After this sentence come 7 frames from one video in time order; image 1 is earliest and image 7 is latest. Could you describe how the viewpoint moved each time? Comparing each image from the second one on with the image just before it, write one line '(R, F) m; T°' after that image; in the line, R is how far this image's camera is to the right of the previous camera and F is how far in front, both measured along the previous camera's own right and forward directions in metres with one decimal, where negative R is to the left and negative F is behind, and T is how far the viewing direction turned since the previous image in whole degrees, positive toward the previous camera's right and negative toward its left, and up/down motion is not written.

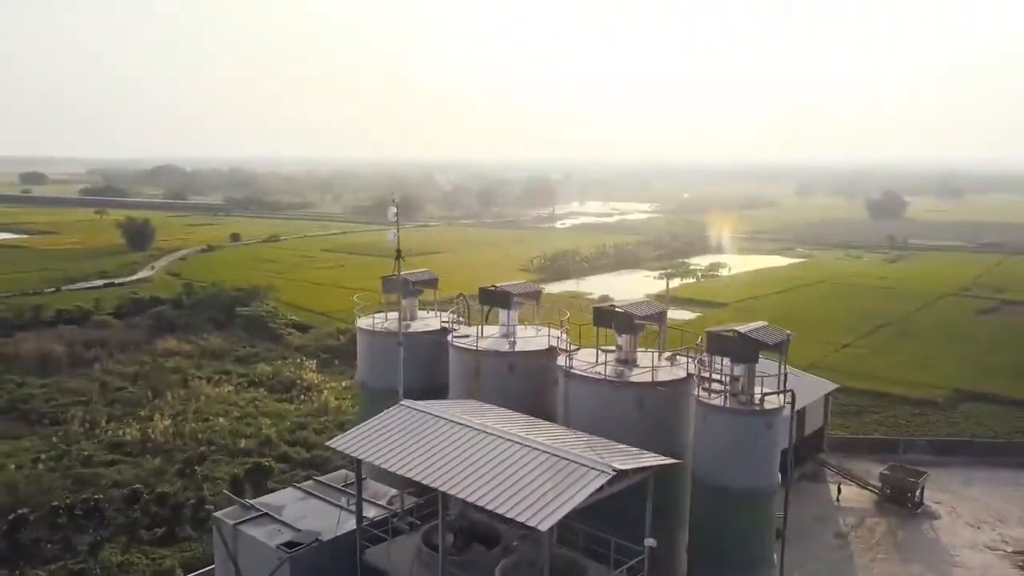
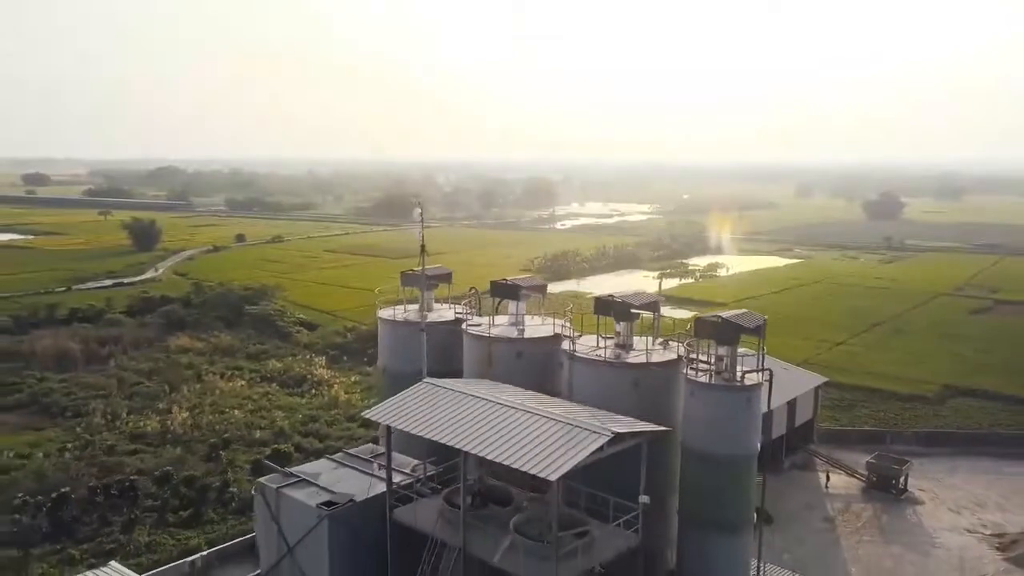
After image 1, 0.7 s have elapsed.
(-0.1, -1.0) m; 0°
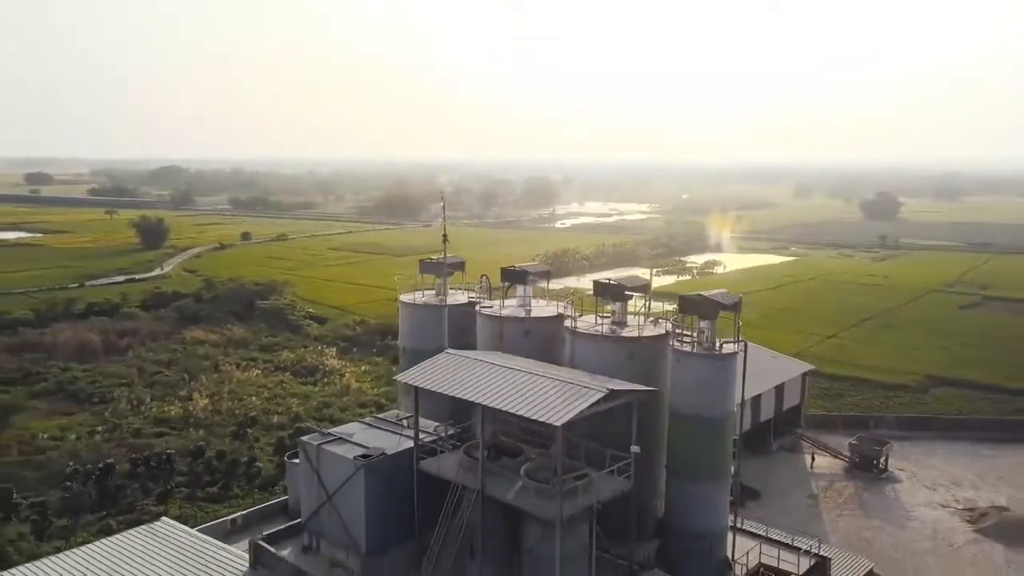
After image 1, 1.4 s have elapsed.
(-0.1, -1.4) m; 0°
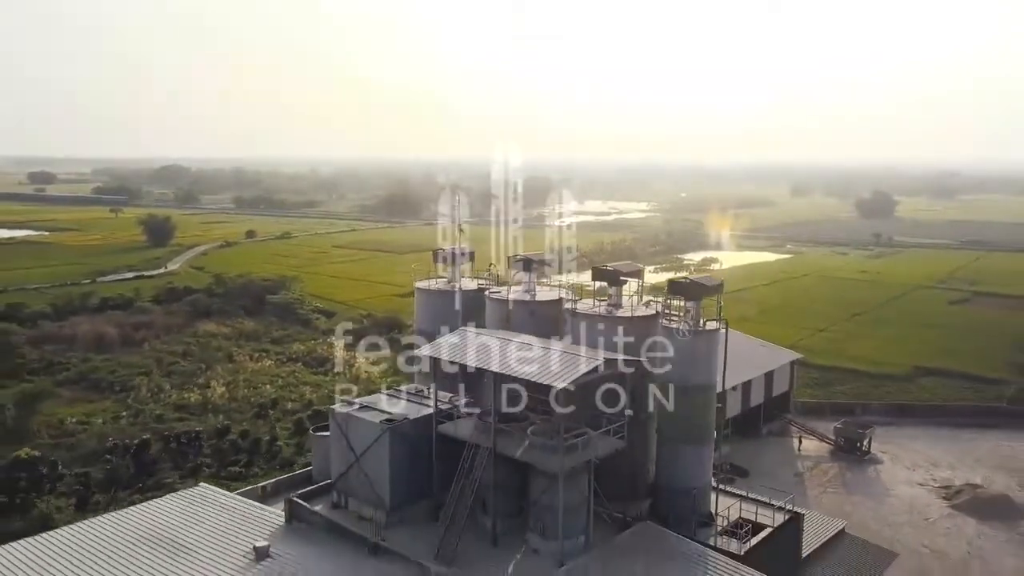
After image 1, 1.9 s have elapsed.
(-0.1, -1.3) m; 0°
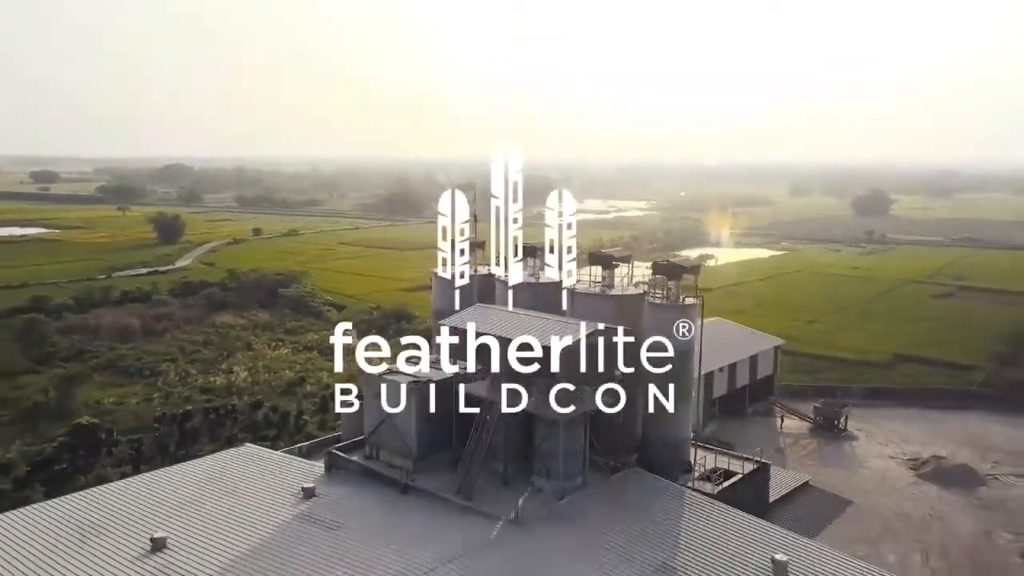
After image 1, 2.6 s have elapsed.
(-0.1, -2.0) m; 0°
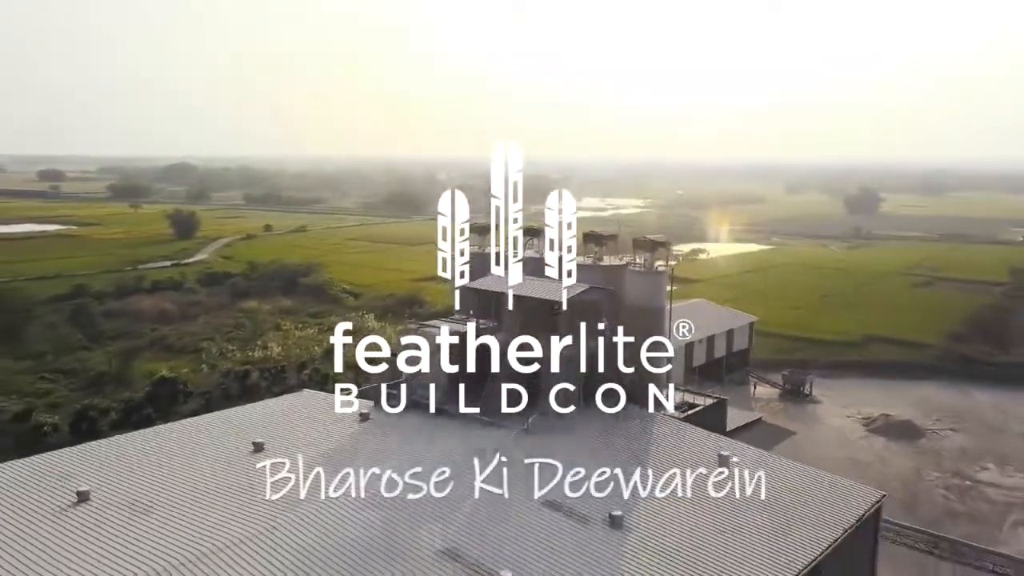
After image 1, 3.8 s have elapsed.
(-0.2, -3.6) m; 0°
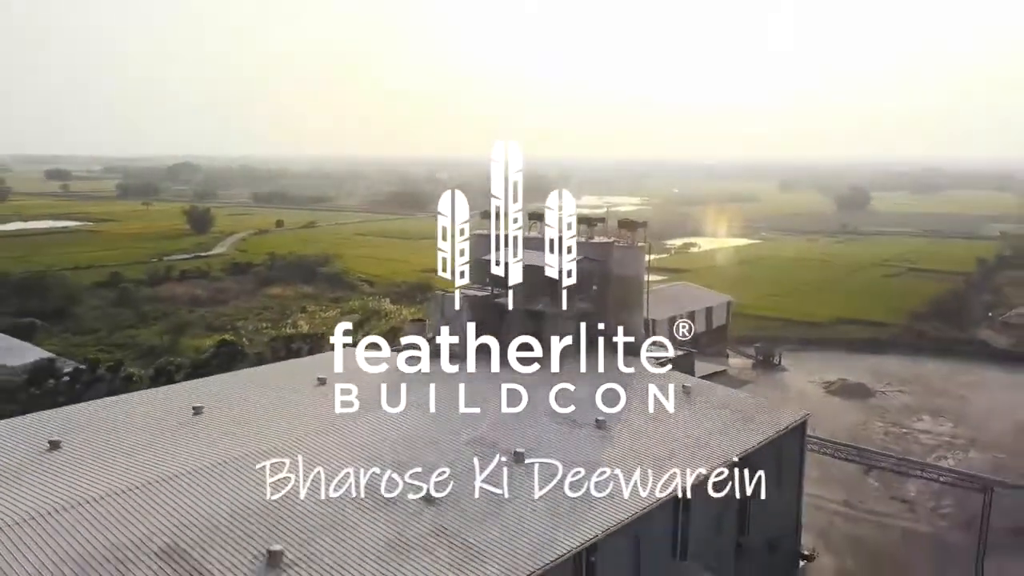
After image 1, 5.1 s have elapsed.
(-0.2, -3.9) m; 0°
